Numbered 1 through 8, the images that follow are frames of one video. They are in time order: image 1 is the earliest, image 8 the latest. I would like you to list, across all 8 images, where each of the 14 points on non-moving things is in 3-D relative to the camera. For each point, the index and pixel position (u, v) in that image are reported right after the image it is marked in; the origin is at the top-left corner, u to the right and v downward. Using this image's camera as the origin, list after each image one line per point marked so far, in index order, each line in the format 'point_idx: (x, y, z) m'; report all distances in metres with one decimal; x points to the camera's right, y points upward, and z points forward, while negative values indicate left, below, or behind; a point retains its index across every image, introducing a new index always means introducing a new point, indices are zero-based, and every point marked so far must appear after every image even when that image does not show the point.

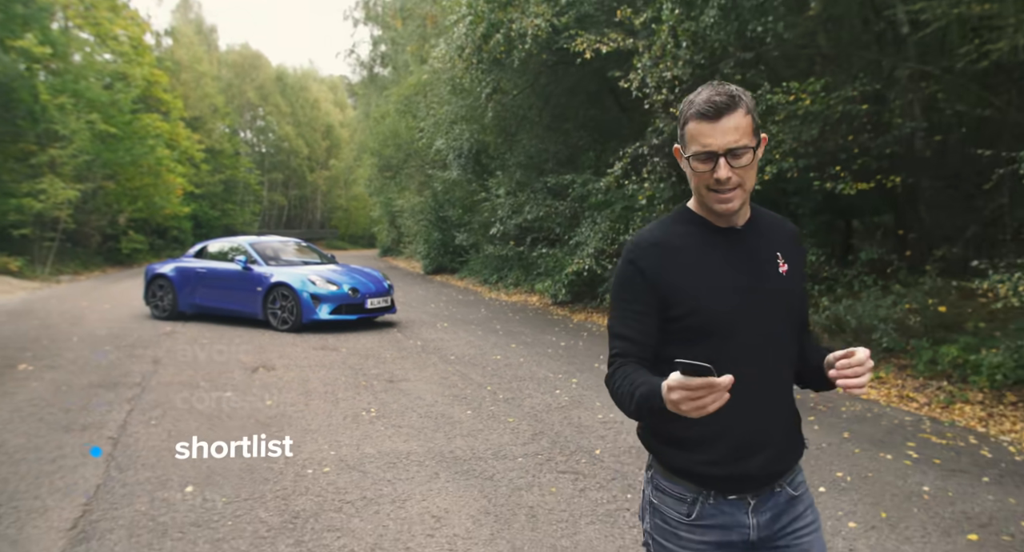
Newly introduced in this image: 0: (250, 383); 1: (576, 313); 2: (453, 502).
0: (-3.1, -1.3, +7.5) m
1: (+1.3, -0.8, +13.0) m
2: (-0.4, -1.6, +4.4) m
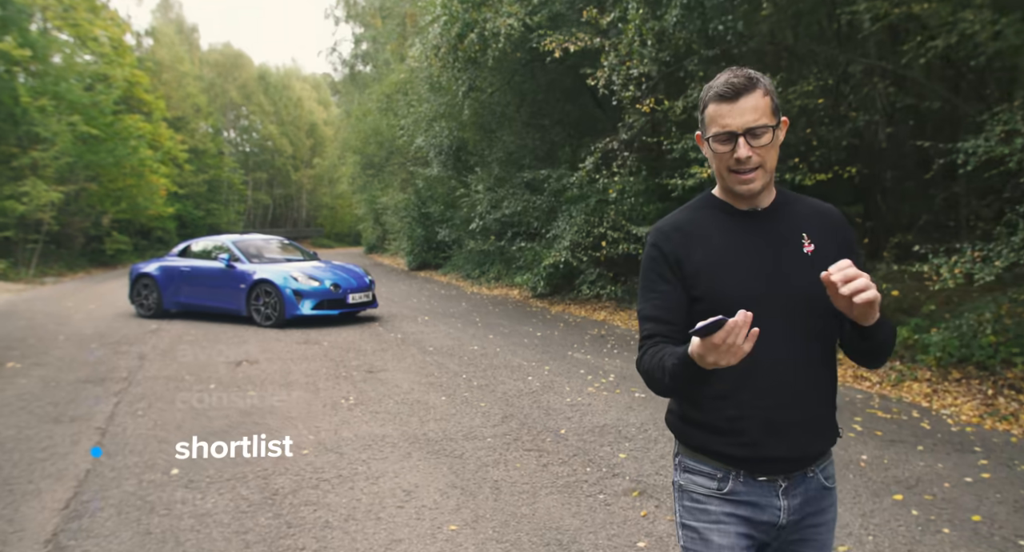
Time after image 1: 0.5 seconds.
0: (-3.4, -1.2, +7.8) m
1: (+0.9, -0.6, +13.3) m
2: (-0.7, -1.5, +4.7) m
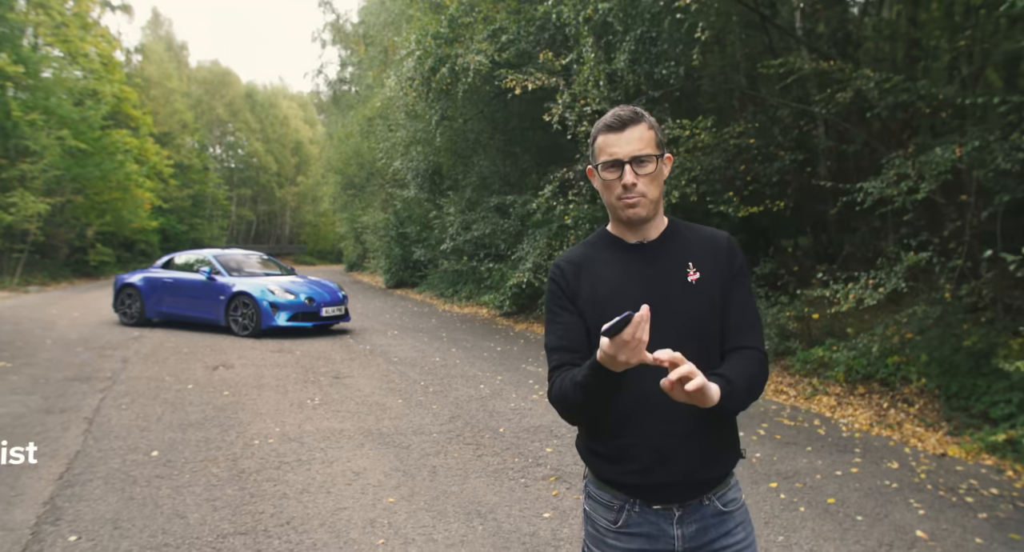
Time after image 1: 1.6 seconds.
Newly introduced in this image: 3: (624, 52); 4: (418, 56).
0: (-4.1, -1.4, +8.4) m
1: (+0.2, -1.1, +14.1) m
2: (-1.2, -1.6, +5.5) m
3: (+1.7, +3.4, +9.7) m
4: (-2.1, +4.8, +13.7) m
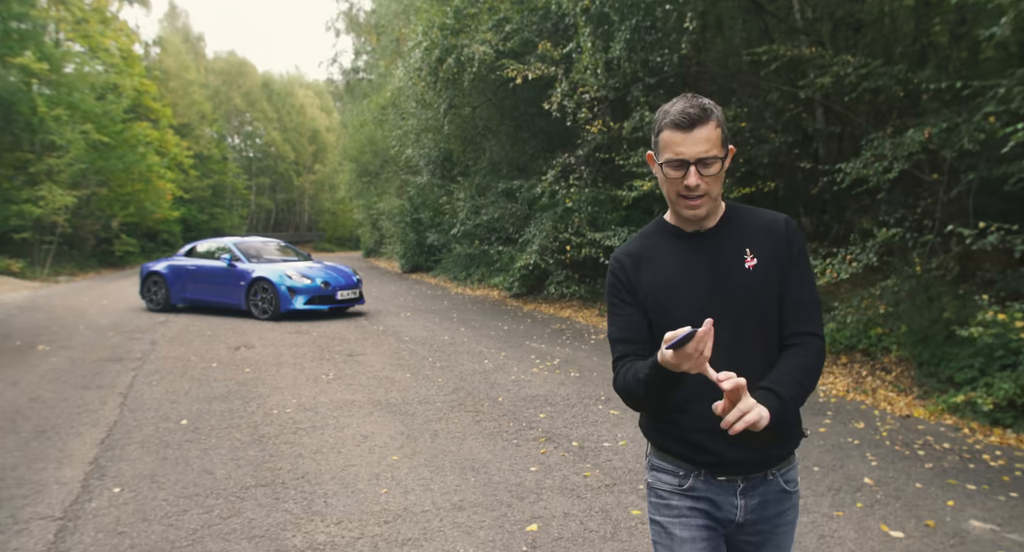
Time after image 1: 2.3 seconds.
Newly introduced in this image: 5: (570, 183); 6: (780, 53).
0: (-4.0, -1.2, +9.1) m
1: (+0.4, -0.6, +14.6) m
2: (-1.3, -1.4, +6.0) m
3: (+1.7, +3.8, +10.0) m
4: (-2.0, +5.1, +14.1) m
5: (+1.1, +1.8, +12.4) m
6: (+3.7, +3.1, +8.9) m
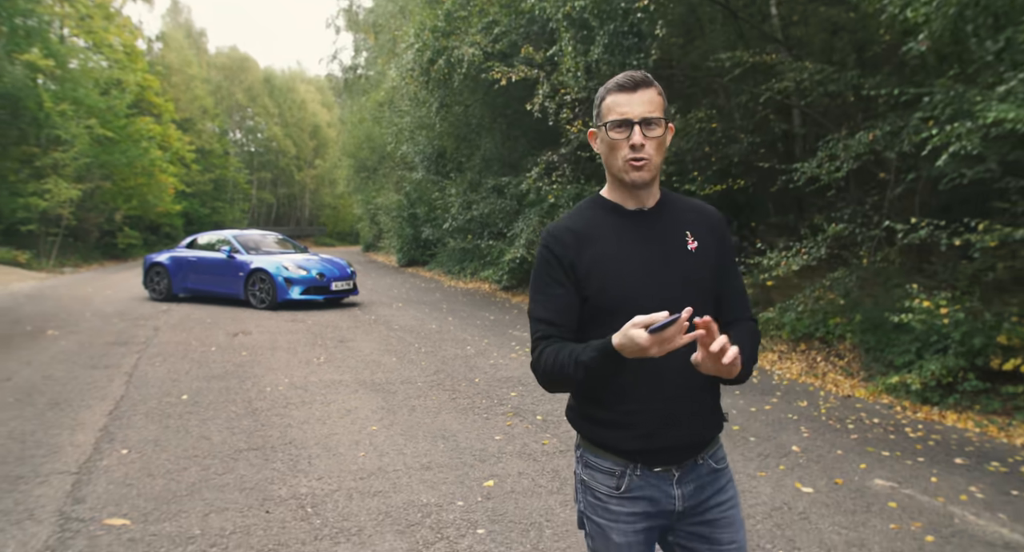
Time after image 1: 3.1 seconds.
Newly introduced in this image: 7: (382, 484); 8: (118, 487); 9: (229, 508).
0: (-4.3, -1.0, +9.6) m
1: (+0.1, -0.5, +15.1) m
2: (-1.6, -1.3, +6.6) m
3: (+1.5, +3.9, +10.6) m
4: (-2.2, +5.3, +14.6) m
5: (+0.9, +2.0, +12.9) m
6: (+3.4, +3.2, +9.4) m
7: (-1.0, -1.5, +4.6) m
8: (-2.9, -1.5, +4.5) m
9: (-1.9, -1.6, +4.2) m
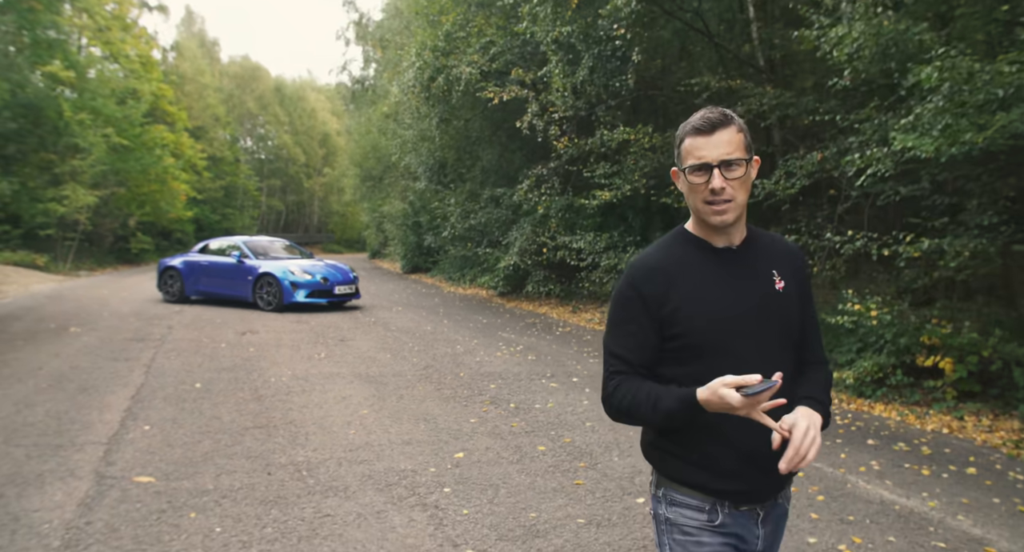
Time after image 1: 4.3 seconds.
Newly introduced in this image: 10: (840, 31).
0: (-4.5, -1.1, +10.4) m
1: (-0.1, -0.6, +15.9) m
2: (-1.8, -1.3, +7.4) m
3: (+1.3, +3.8, +11.4) m
4: (-2.3, +5.2, +15.5) m
5: (+0.7, +1.8, +13.7) m
6: (+3.2, +3.1, +10.2) m
7: (-1.2, -1.5, +5.4) m
8: (-3.1, -1.5, +5.3) m
9: (-2.2, -1.5, +5.0) m
10: (+3.3, +2.5, +6.5) m
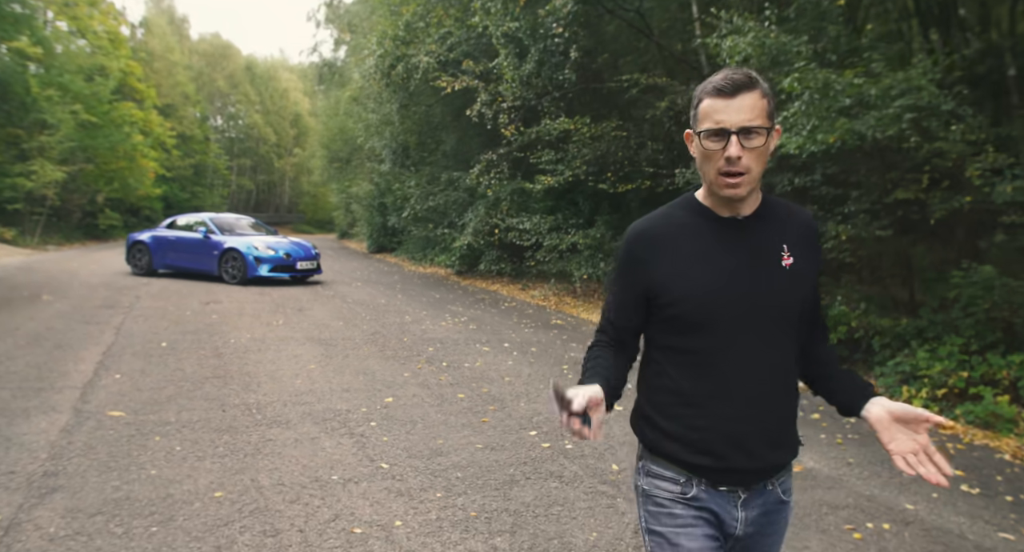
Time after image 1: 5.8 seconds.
0: (-5.5, -0.6, +11.2) m
1: (-1.3, -0.1, +16.9) m
2: (-2.7, -1.0, +8.3) m
3: (+0.4, +4.2, +12.3) m
4: (-3.4, +5.8, +16.2) m
5: (-0.4, +2.3, +14.6) m
6: (+2.3, +3.4, +11.2) m
7: (-2.0, -1.2, +6.3) m
8: (-3.9, -1.2, +6.2) m
9: (-3.0, -1.2, +5.9) m
10: (+2.6, +2.8, +7.5) m
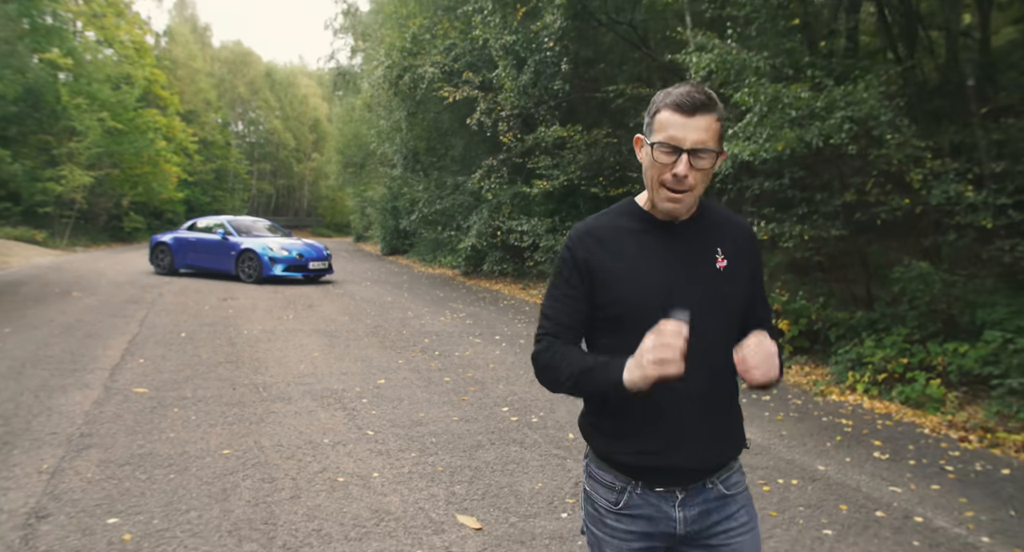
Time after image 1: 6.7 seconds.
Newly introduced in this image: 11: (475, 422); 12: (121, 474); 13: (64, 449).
0: (-5.6, -0.5, +12.1) m
1: (-1.2, -0.1, +17.6) m
2: (-2.9, -0.9, +9.0) m
3: (+0.3, +4.2, +13.0) m
4: (-3.3, +5.8, +17.1) m
5: (-0.3, +2.3, +15.3) m
6: (+2.2, +3.5, +11.8) m
7: (-2.3, -1.2, +7.0) m
8: (-4.2, -1.1, +7.0) m
9: (-3.2, -1.2, +6.7) m
10: (+2.4, +2.8, +8.2) m
11: (-0.3, -1.4, +5.9) m
12: (-2.8, -1.4, +4.5) m
13: (-3.5, -1.4, +4.9) m
